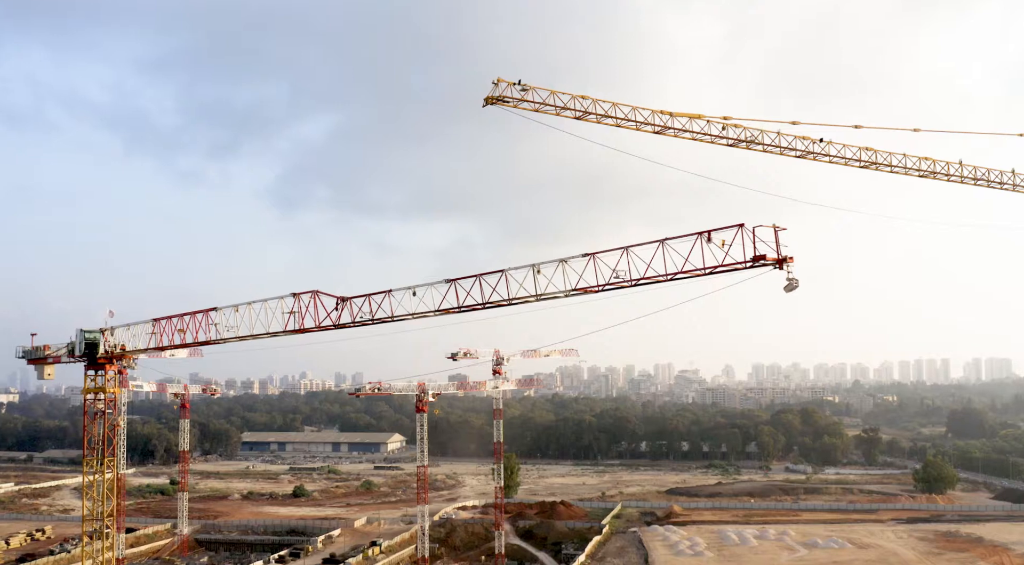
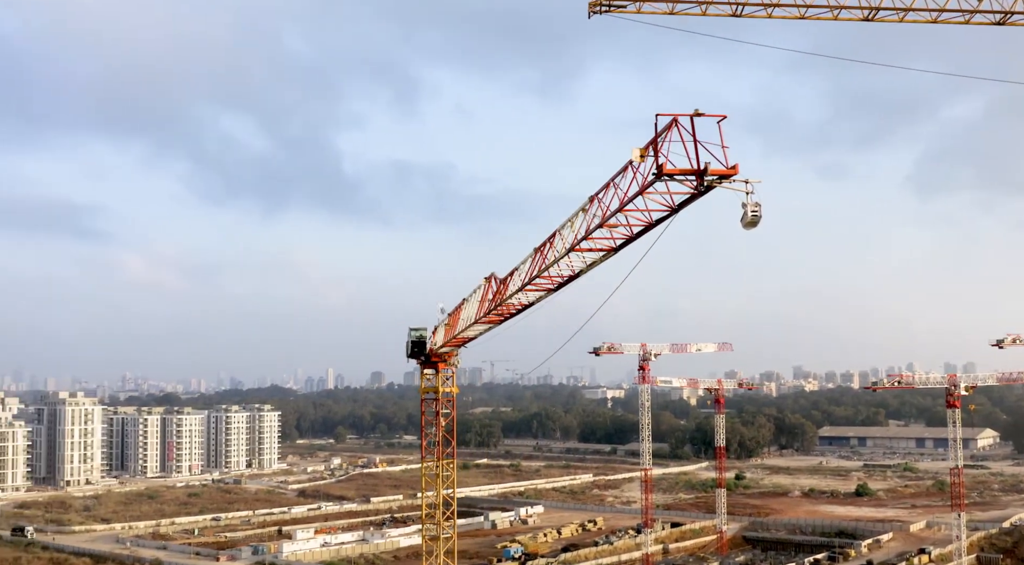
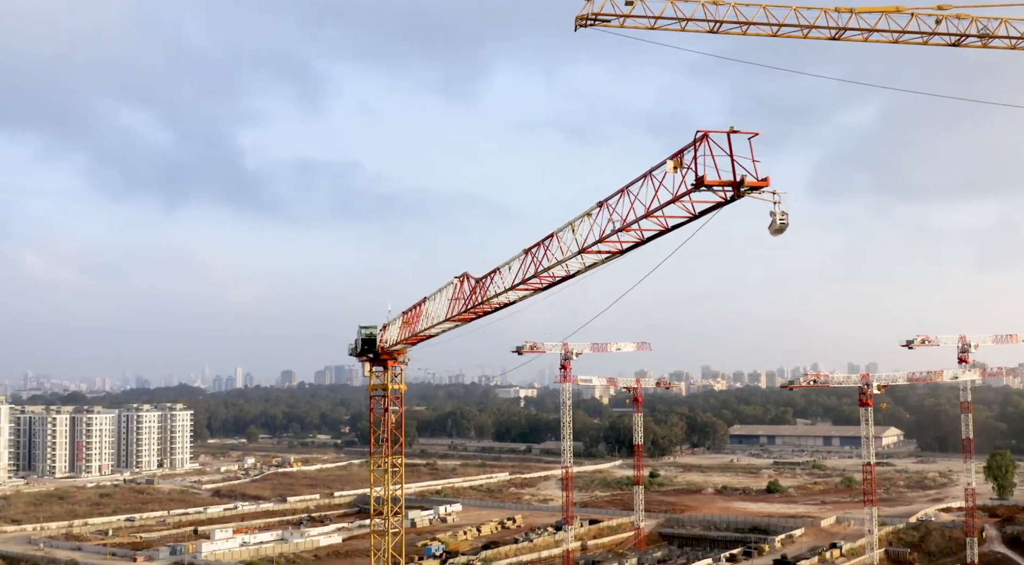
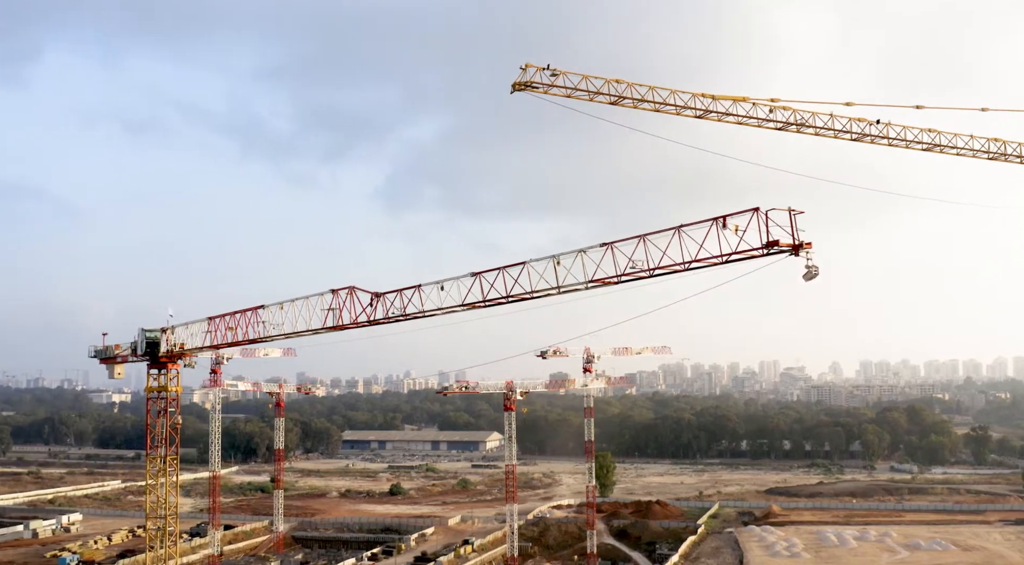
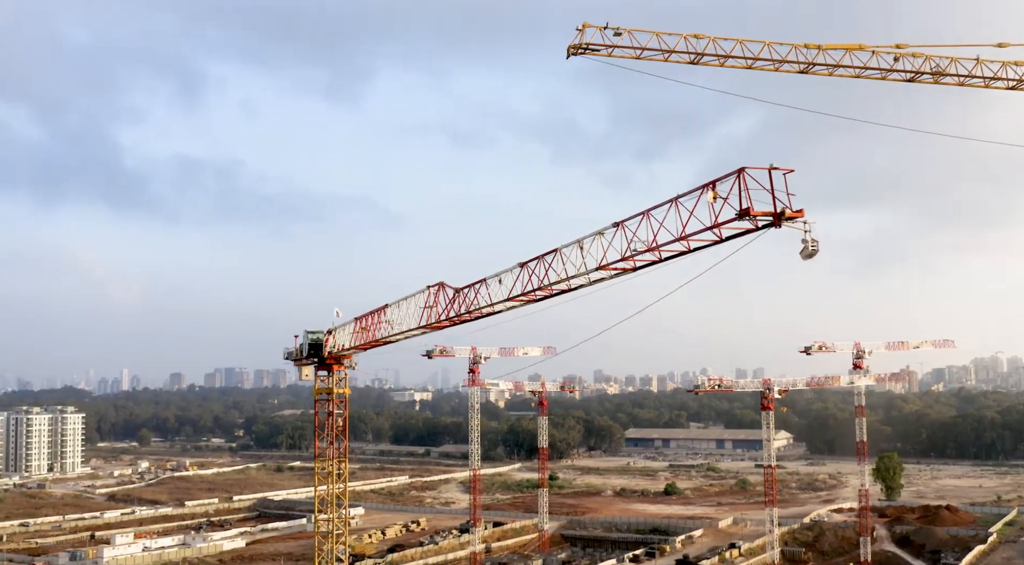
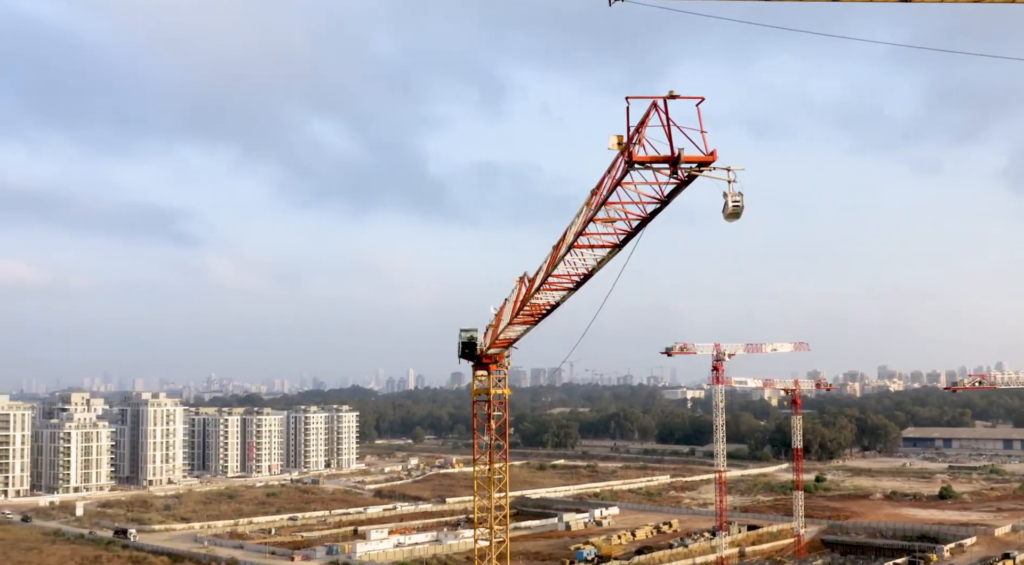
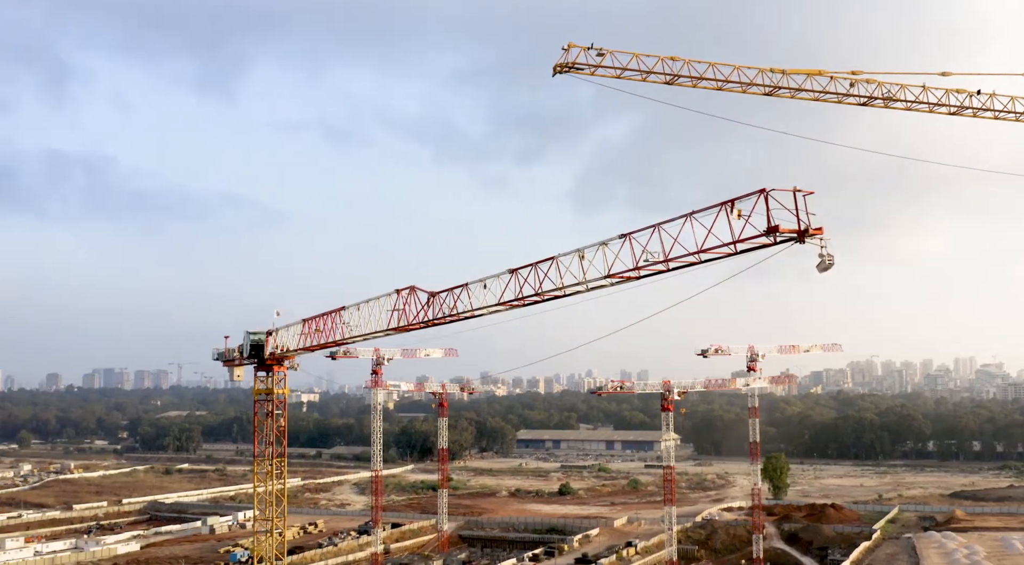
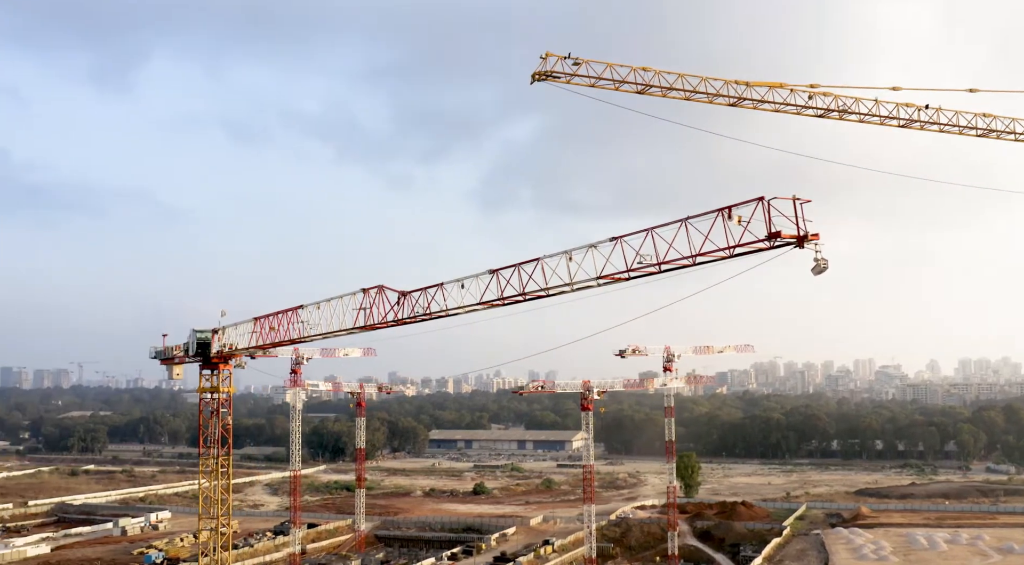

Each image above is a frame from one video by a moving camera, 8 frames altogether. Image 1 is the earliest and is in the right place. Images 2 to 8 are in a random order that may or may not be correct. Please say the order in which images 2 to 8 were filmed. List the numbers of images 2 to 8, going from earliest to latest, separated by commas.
4, 8, 7, 5, 3, 2, 6
